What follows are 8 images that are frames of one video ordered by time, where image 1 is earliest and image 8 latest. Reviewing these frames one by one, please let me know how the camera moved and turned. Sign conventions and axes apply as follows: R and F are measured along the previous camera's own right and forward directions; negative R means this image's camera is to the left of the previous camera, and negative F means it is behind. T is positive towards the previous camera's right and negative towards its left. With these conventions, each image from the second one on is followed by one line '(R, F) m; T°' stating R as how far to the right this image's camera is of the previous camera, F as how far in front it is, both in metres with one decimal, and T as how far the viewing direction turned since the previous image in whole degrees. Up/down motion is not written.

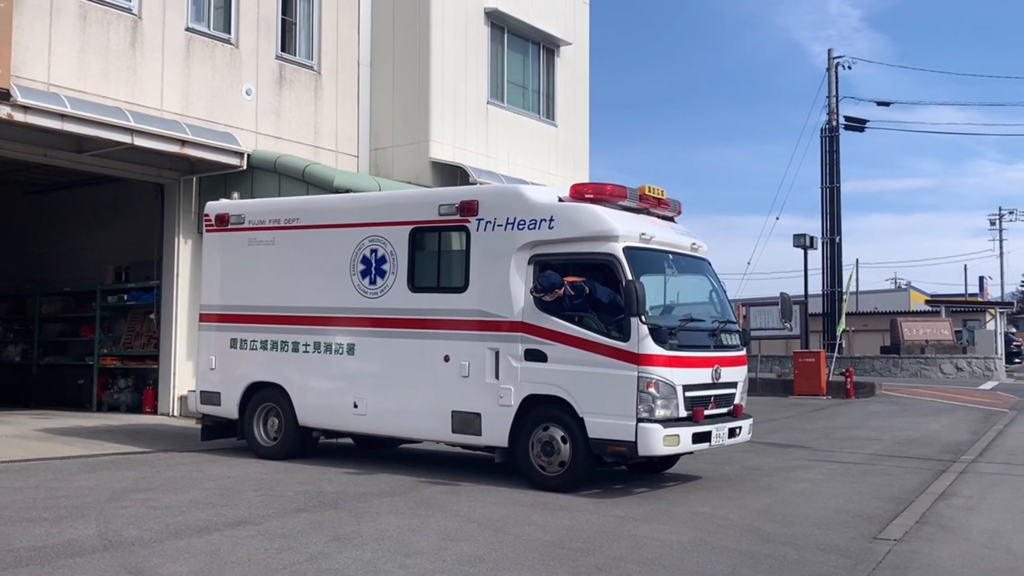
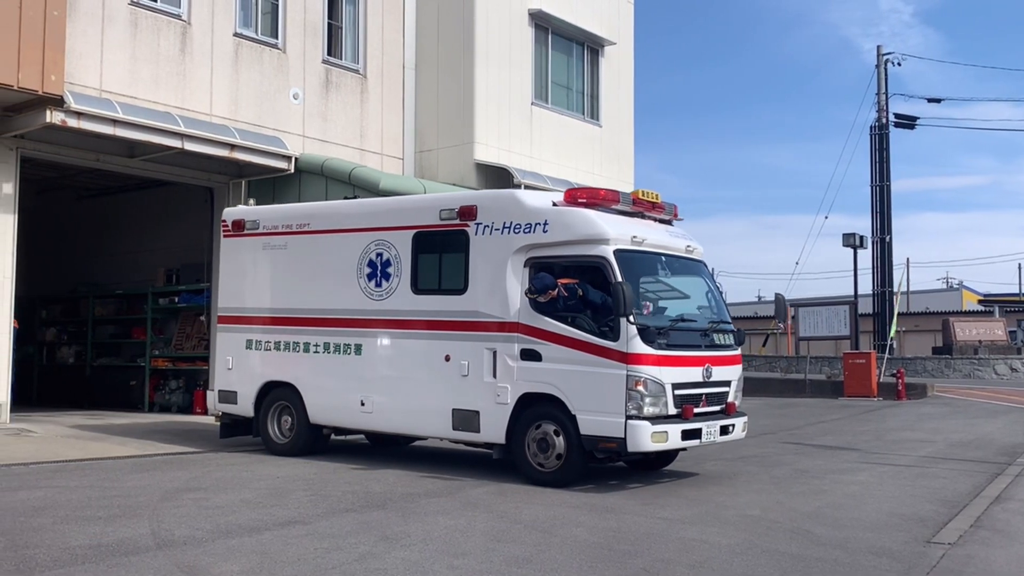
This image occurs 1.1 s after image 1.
(0.0, 0.0) m; -2°
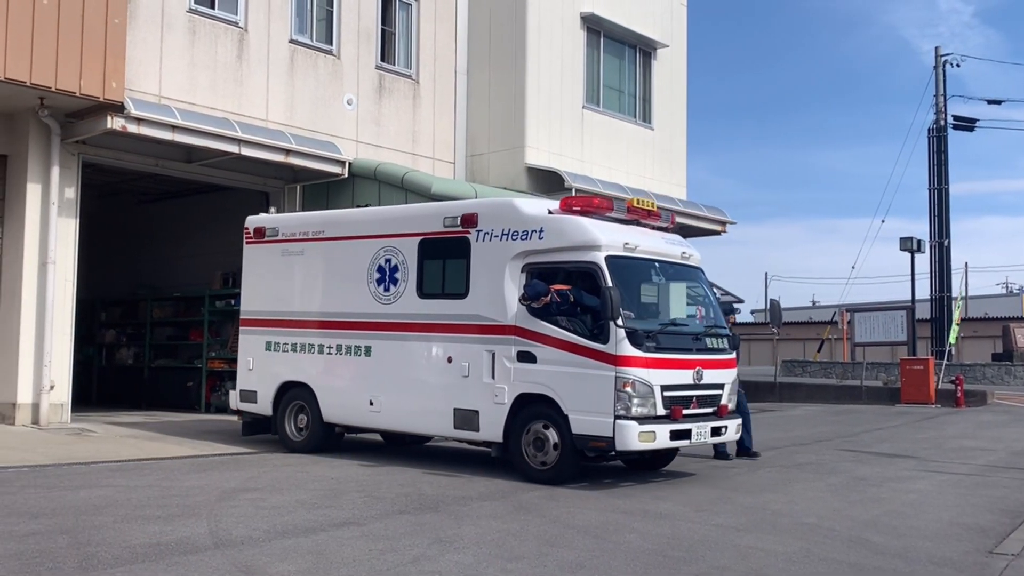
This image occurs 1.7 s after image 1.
(-0.1, 0.0) m; -3°
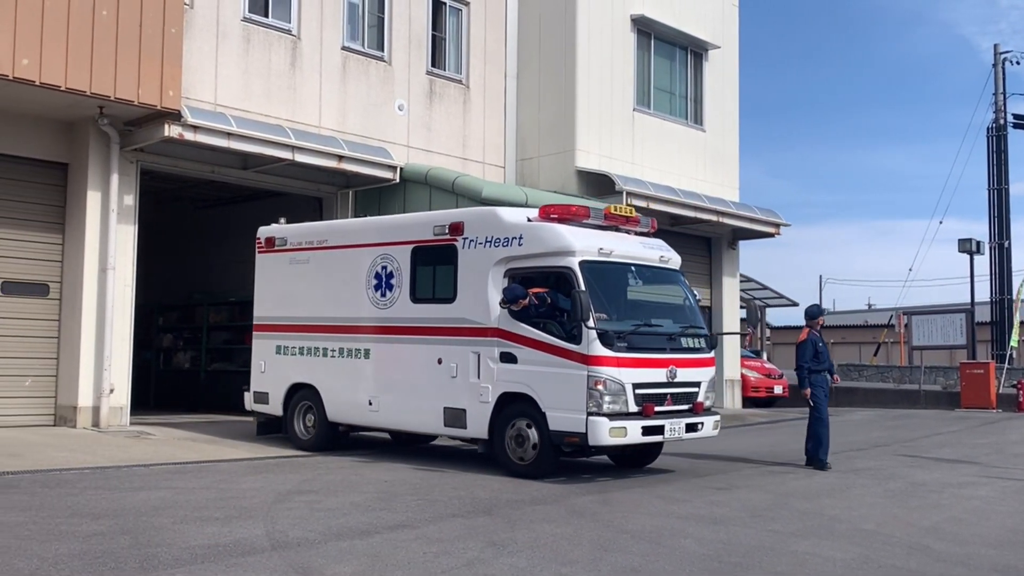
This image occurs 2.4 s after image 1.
(-0.1, 0.0) m; -3°
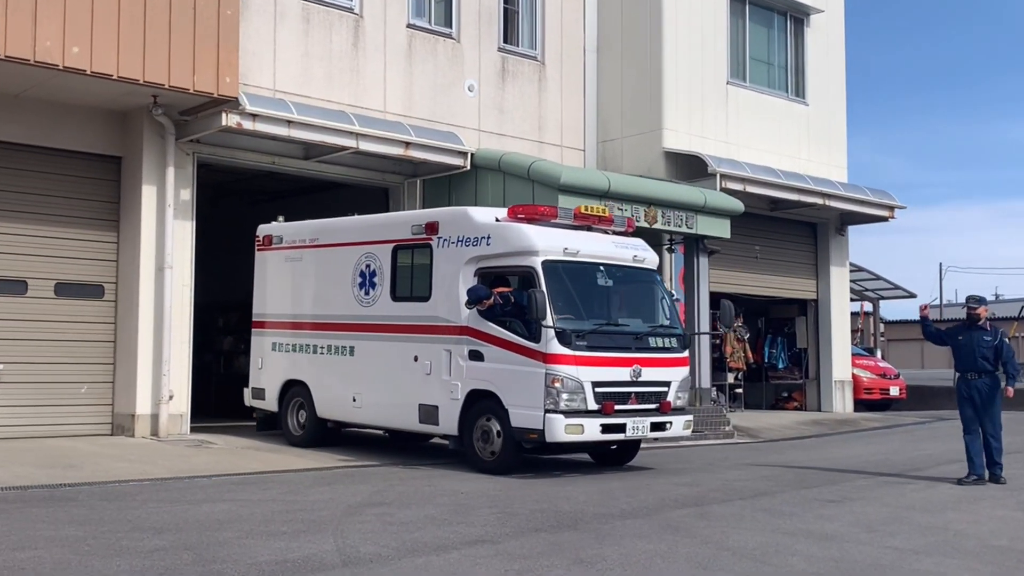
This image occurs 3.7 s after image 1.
(-0.2, +1.4) m; -4°
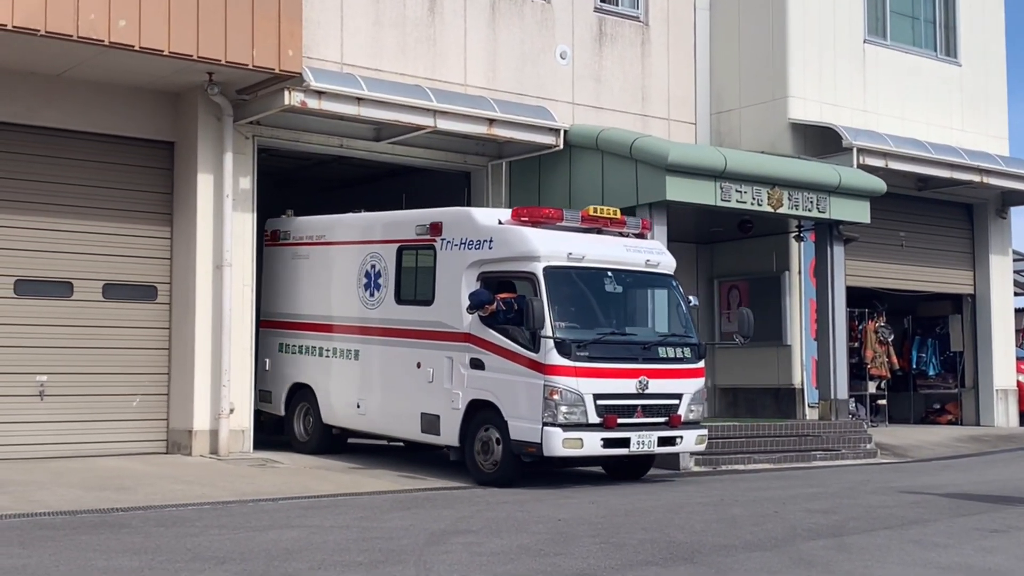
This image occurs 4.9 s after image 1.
(-0.4, +2.1) m; -4°
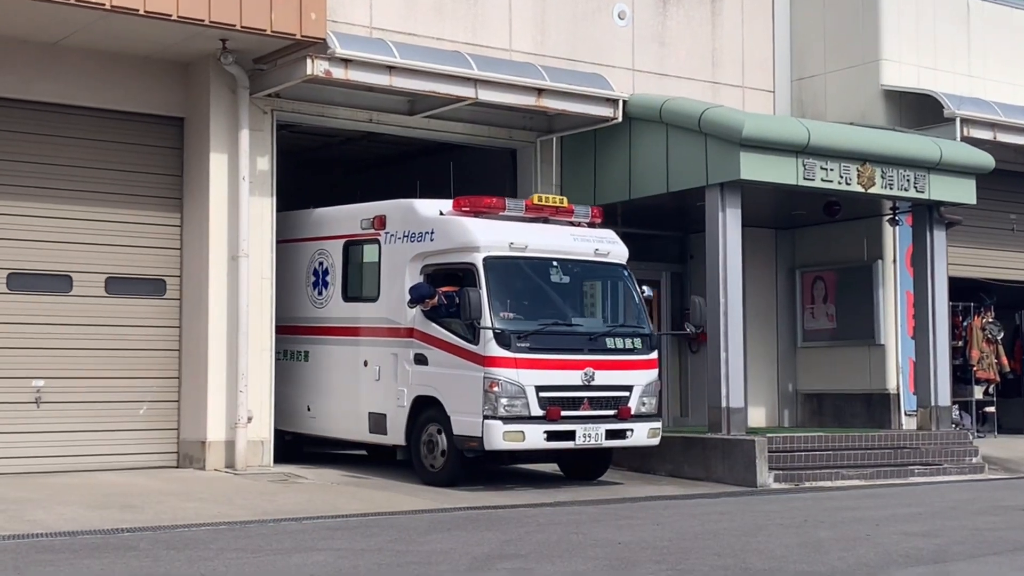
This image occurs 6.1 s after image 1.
(-0.3, +1.7) m; -2°
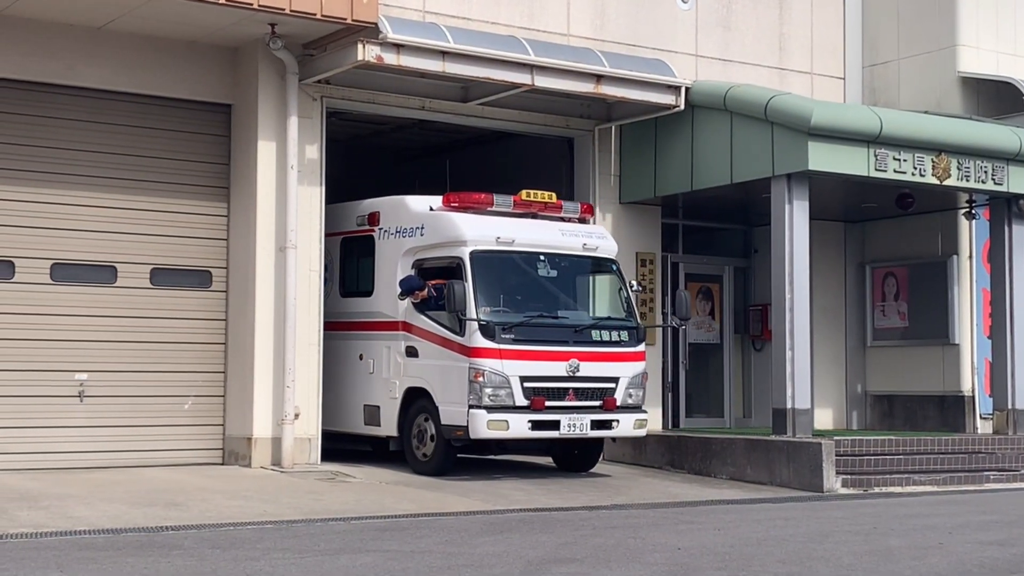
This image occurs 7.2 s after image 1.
(-0.4, +0.5) m; -1°
